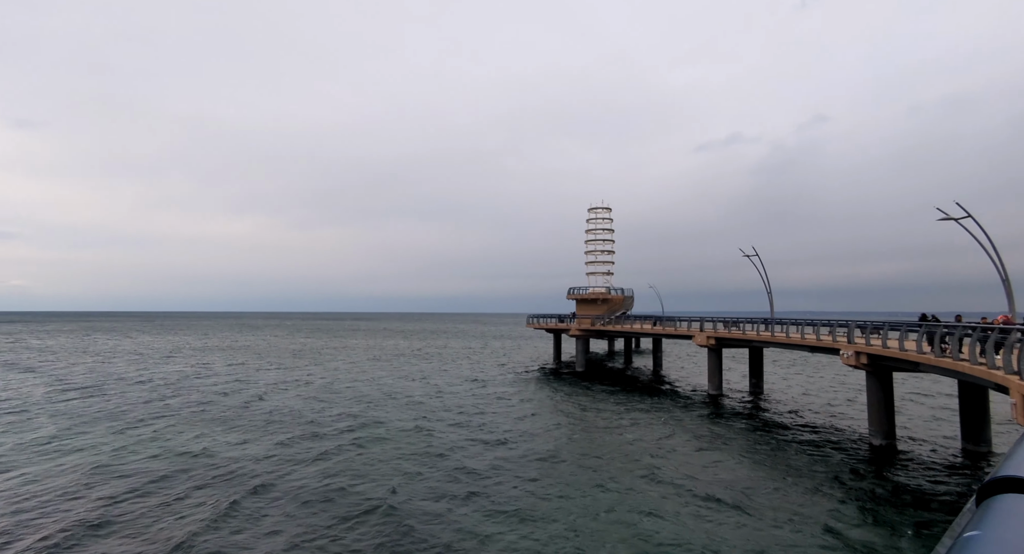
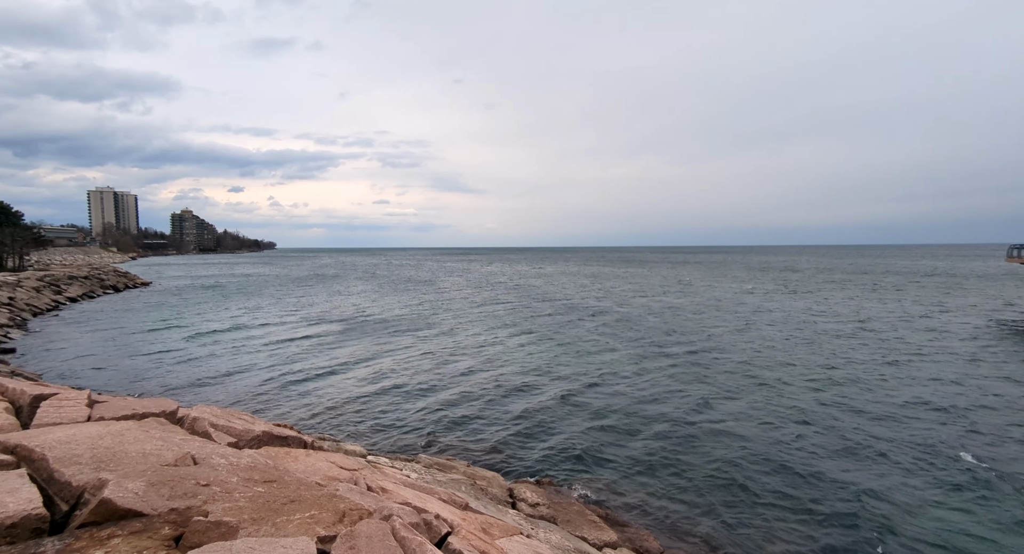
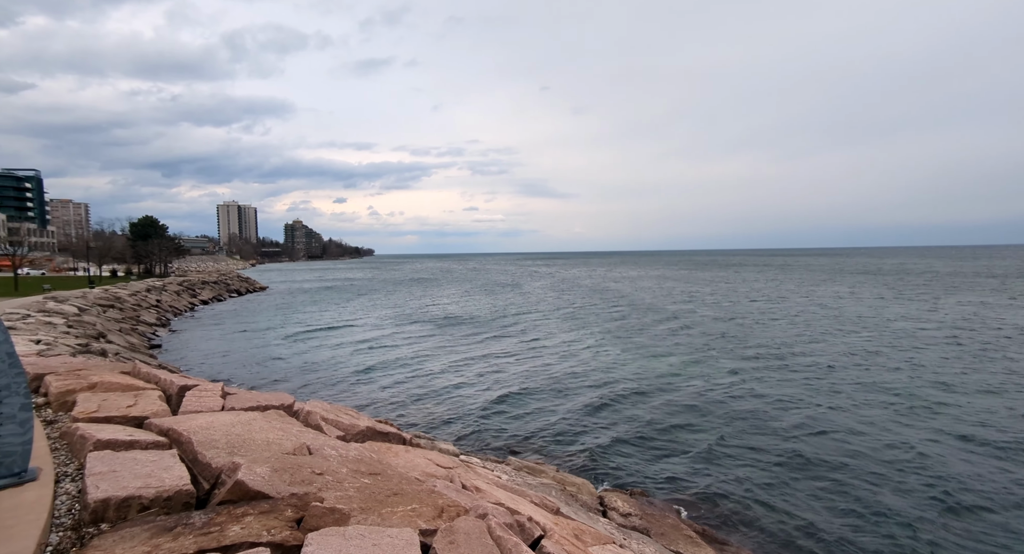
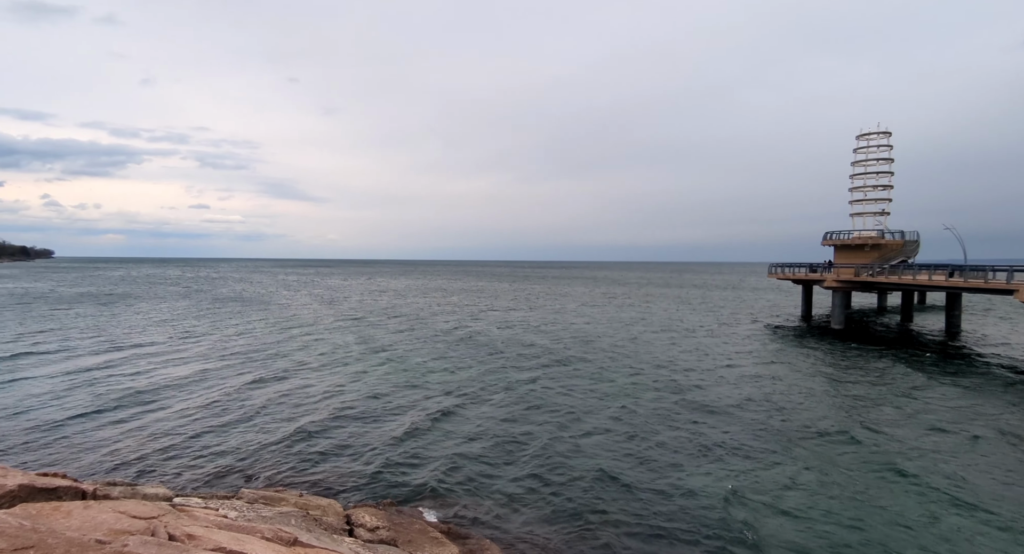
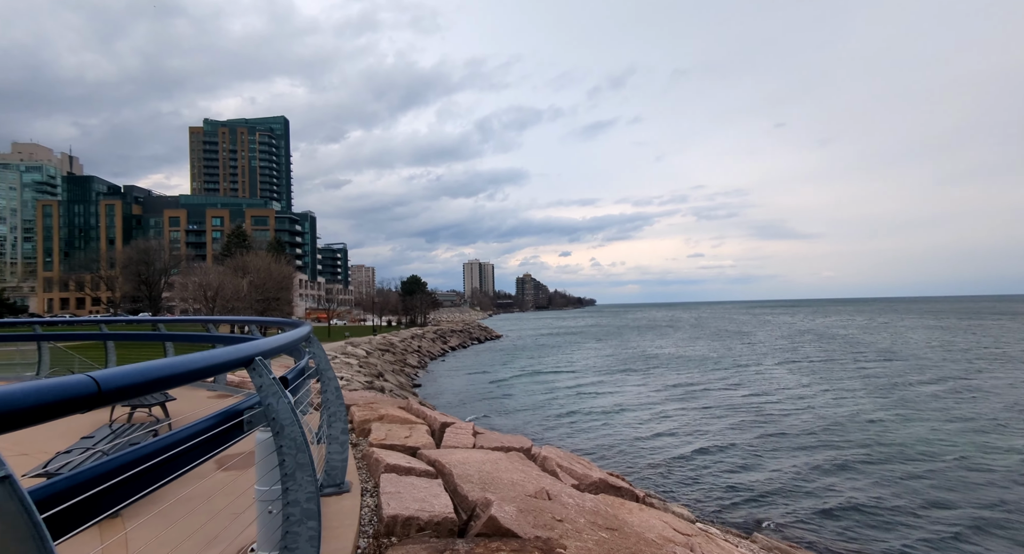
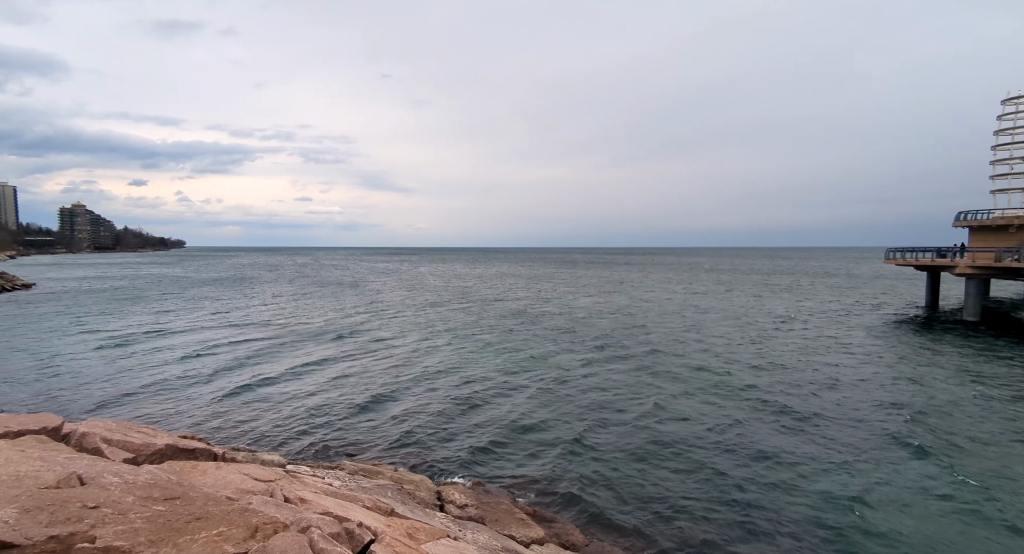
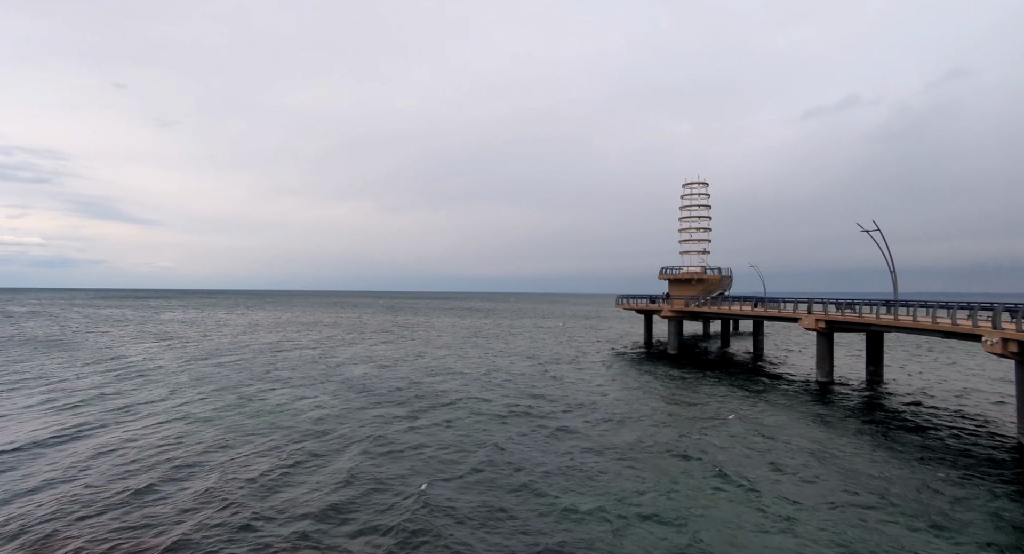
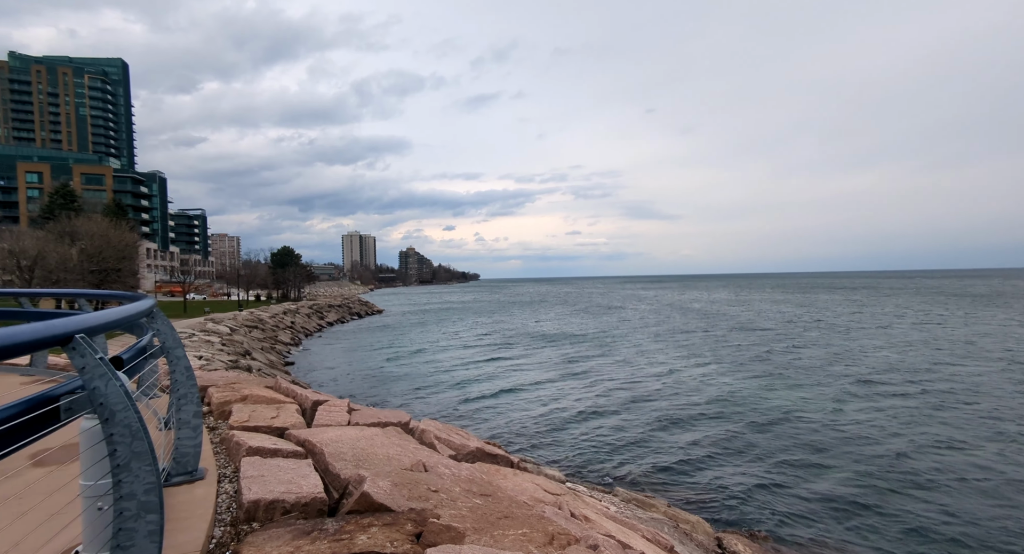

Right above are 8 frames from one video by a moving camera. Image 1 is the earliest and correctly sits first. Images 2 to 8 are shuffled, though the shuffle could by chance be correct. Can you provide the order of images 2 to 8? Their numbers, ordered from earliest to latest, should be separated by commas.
7, 4, 6, 2, 3, 8, 5
